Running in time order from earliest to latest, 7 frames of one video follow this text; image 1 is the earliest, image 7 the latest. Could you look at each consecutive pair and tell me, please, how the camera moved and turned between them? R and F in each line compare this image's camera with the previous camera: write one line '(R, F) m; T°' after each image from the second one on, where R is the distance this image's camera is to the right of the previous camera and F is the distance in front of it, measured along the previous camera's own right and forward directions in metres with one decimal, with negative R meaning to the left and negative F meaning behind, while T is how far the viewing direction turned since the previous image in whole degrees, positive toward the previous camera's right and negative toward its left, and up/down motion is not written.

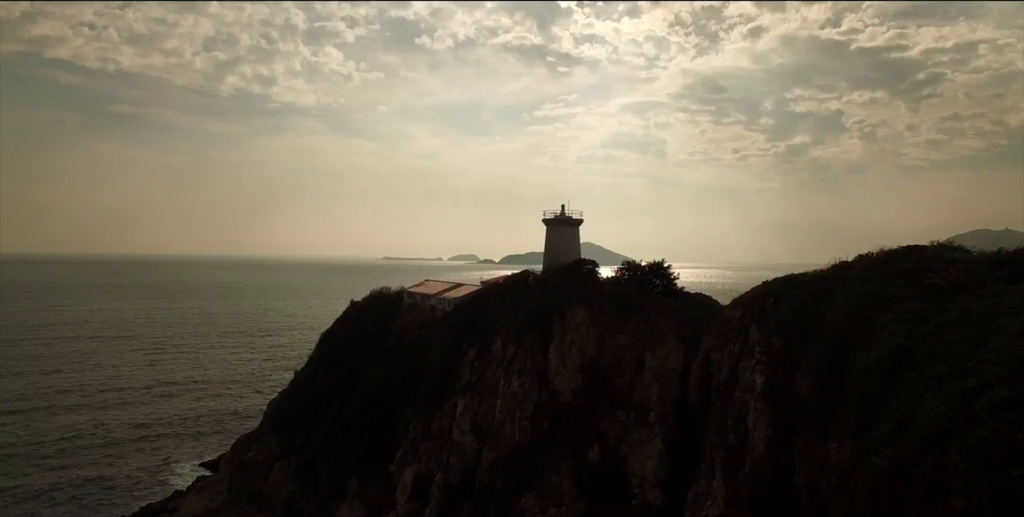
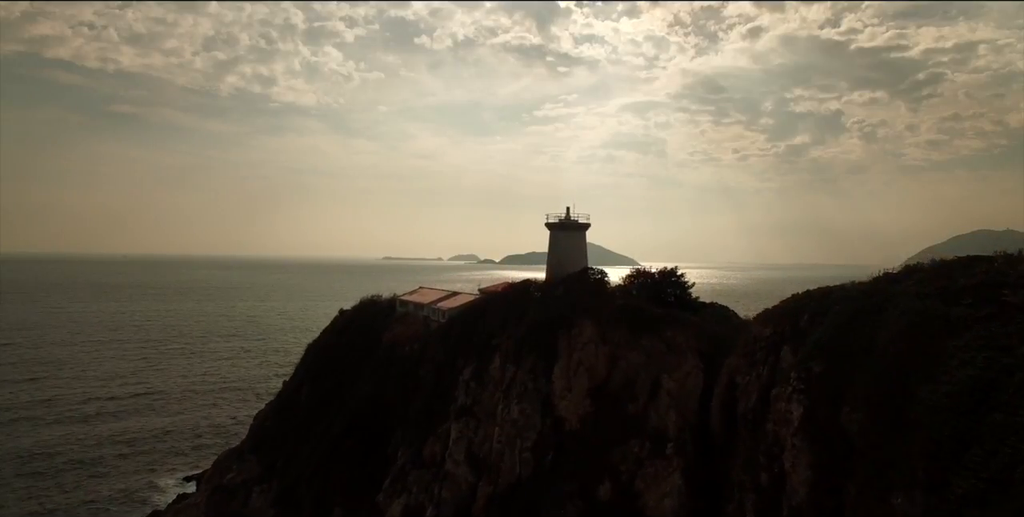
(0.0, +1.6) m; 0°
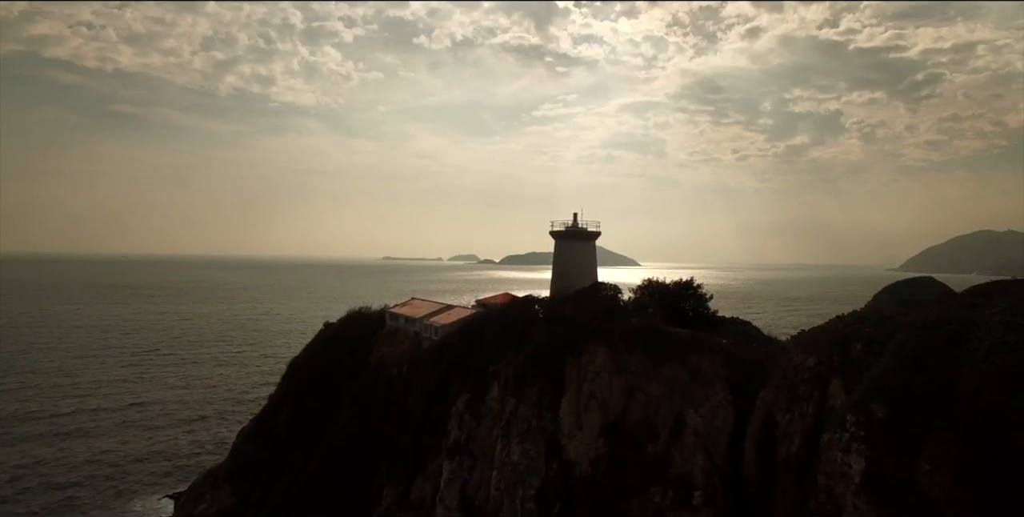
(-1.0, +0.5) m; 0°
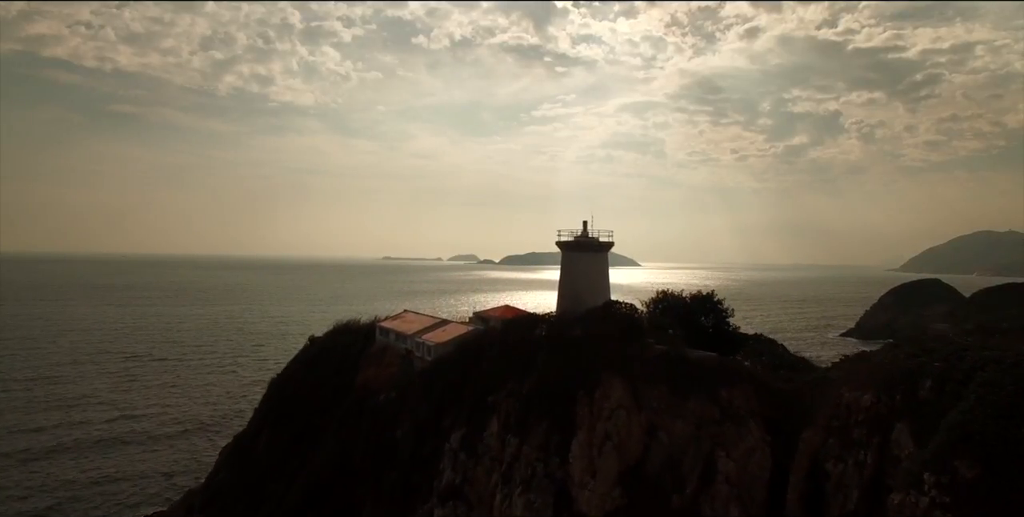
(-1.1, +0.1) m; 0°
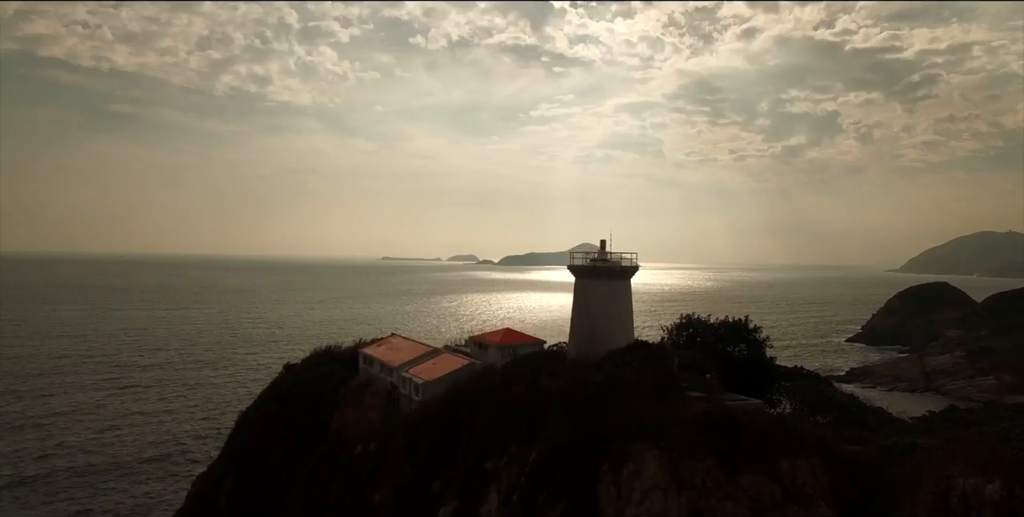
(-1.2, +1.2) m; 0°
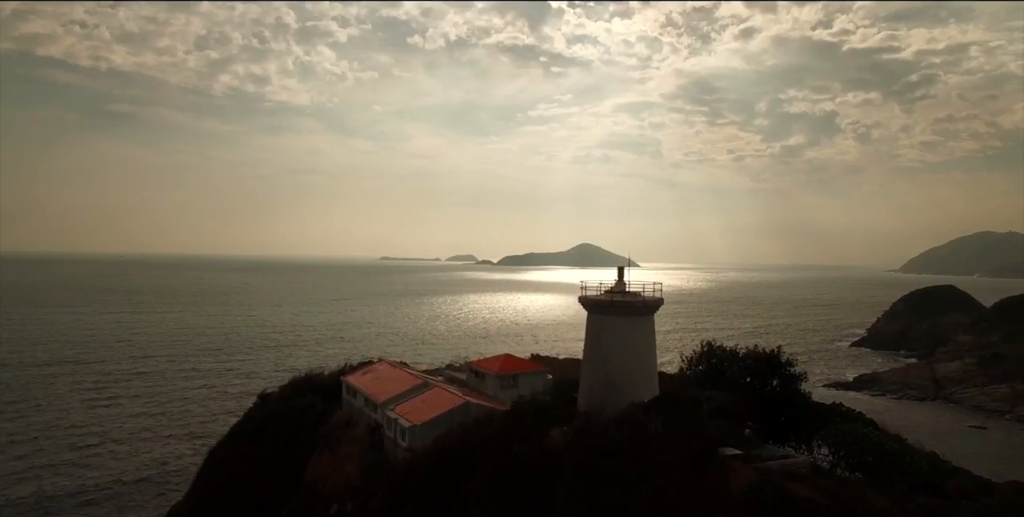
(0.0, +2.0) m; 0°
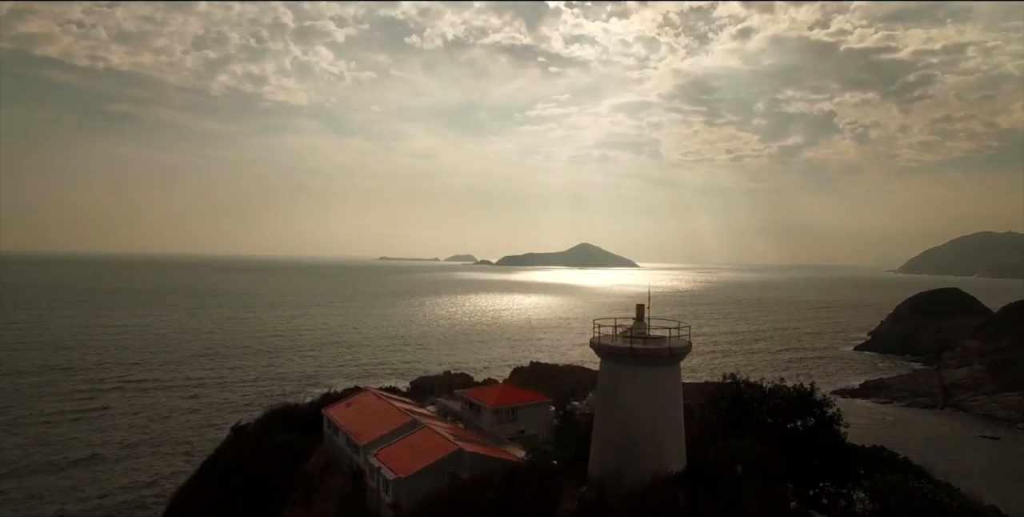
(0.0, +1.7) m; 0°
